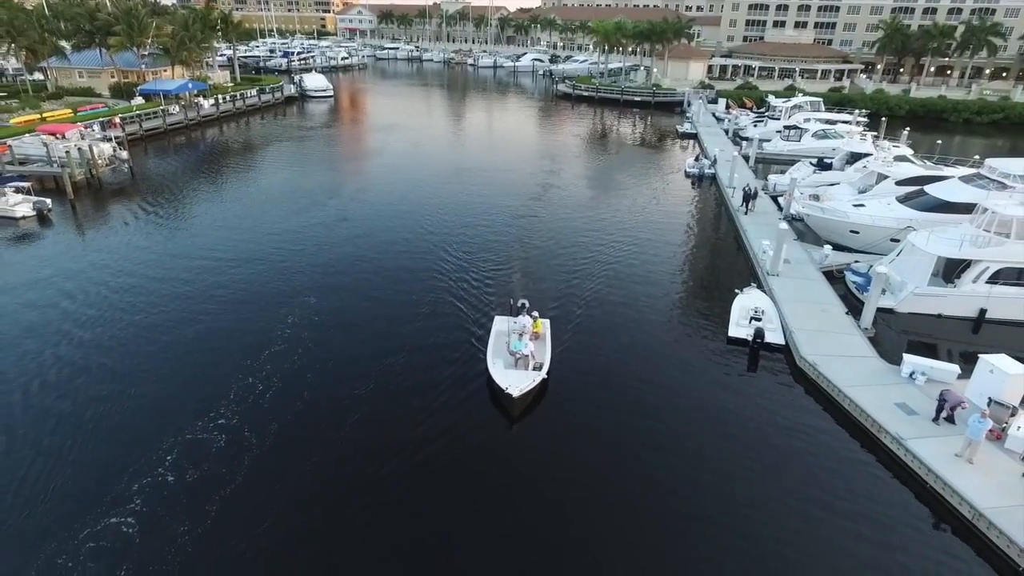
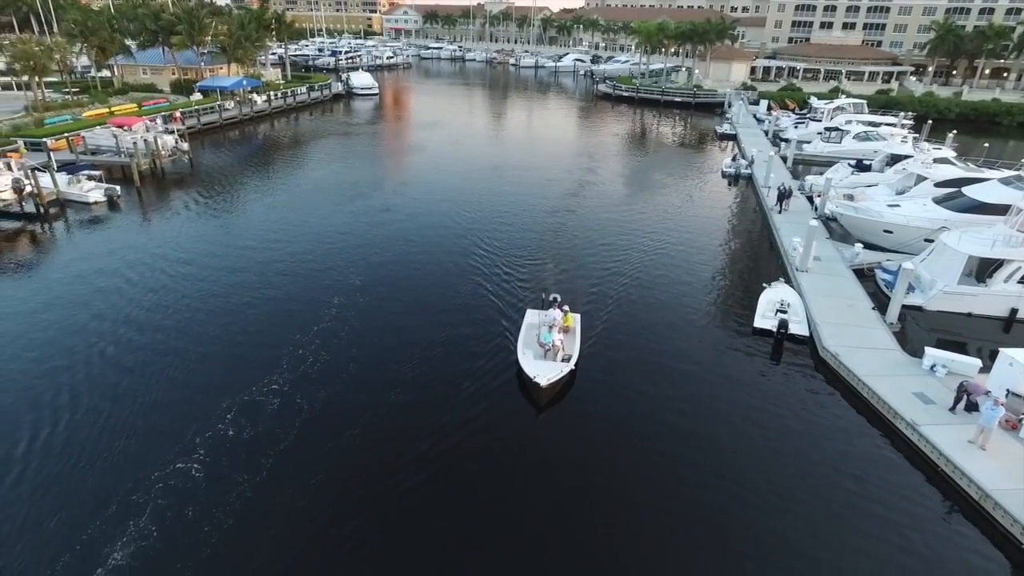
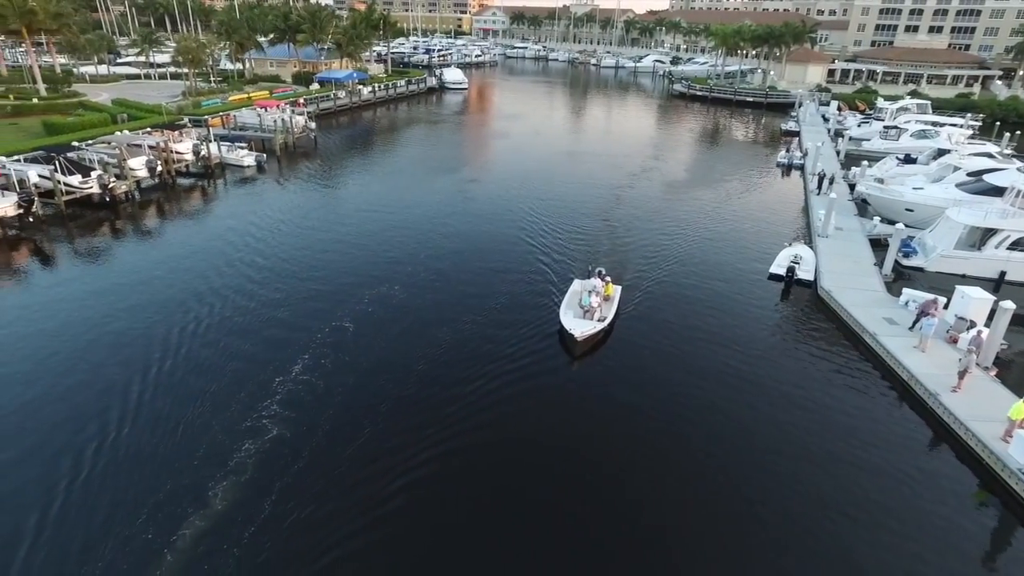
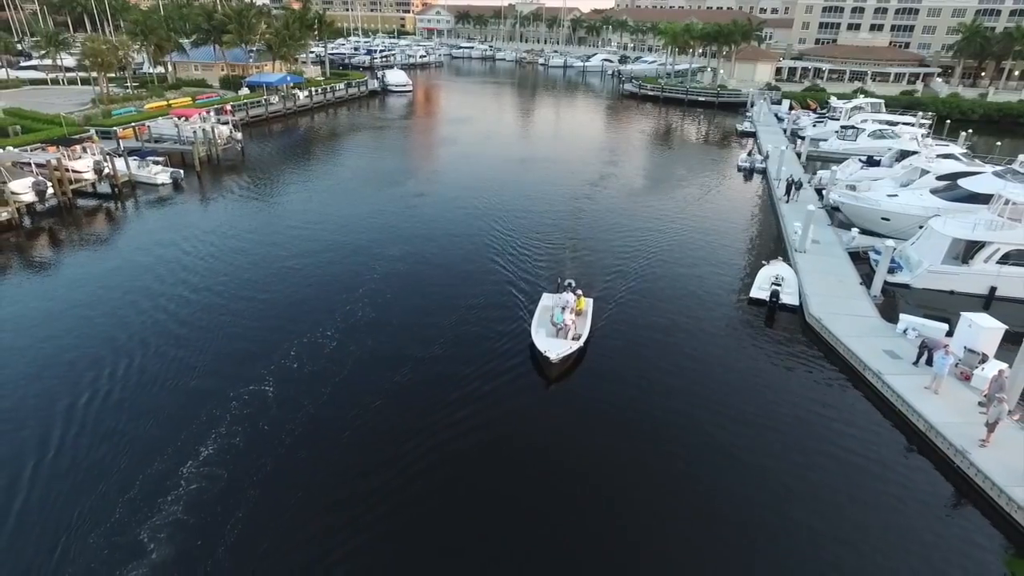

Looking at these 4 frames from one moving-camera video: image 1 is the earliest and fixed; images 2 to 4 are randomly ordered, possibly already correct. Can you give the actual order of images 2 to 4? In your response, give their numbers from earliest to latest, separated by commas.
2, 4, 3
